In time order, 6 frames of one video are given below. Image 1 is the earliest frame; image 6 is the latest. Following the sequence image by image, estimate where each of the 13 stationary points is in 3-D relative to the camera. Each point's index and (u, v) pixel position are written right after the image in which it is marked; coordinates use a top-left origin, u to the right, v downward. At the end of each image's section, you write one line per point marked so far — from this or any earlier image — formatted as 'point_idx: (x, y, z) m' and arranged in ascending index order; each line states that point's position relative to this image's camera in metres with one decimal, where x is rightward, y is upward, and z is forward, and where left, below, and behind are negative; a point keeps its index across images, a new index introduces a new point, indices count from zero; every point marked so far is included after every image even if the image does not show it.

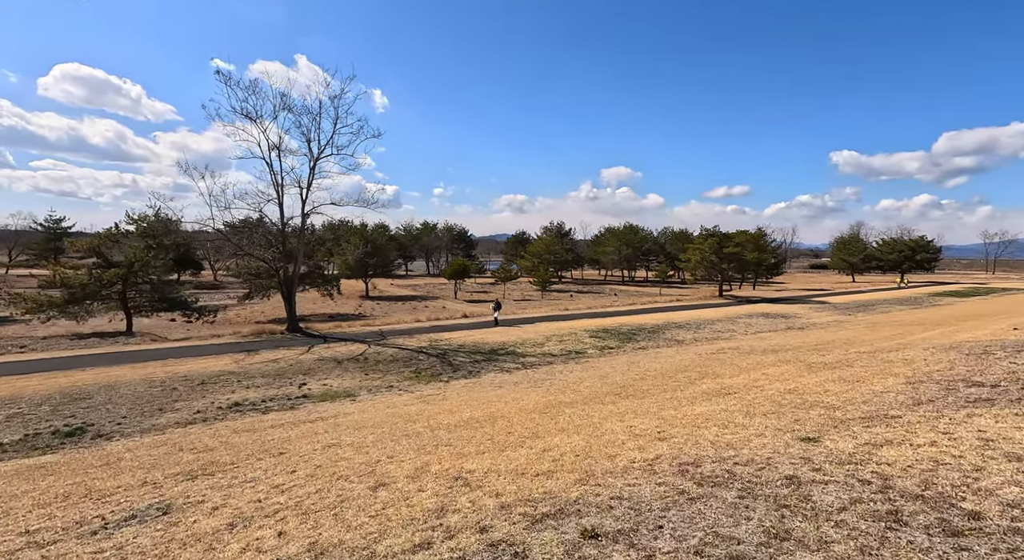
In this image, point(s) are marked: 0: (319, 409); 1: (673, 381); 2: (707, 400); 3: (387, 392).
0: (-4.3, -2.9, +12.1) m
1: (+3.3, -2.1, +11.0) m
2: (+3.0, -1.9, +8.3) m
3: (-3.3, -3.0, +14.3) m
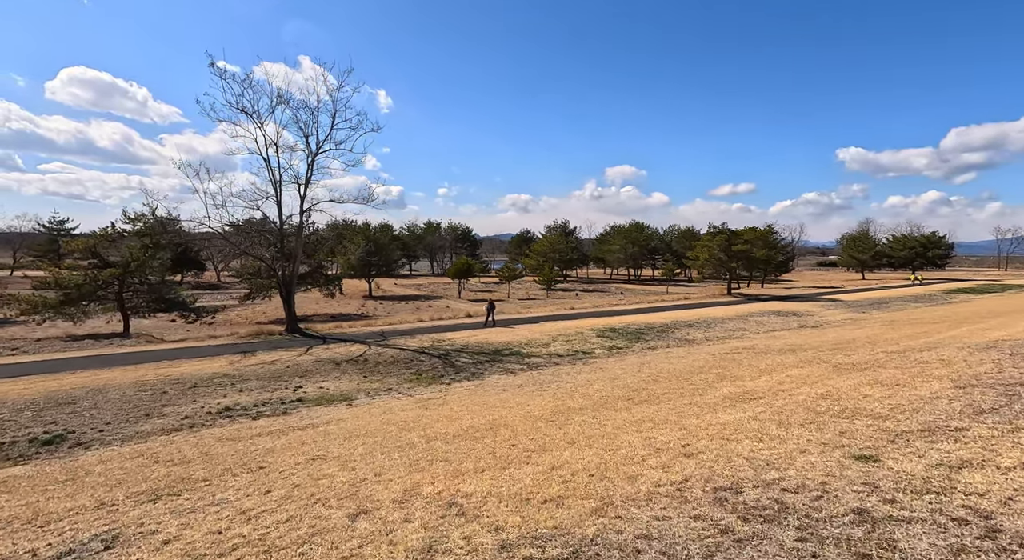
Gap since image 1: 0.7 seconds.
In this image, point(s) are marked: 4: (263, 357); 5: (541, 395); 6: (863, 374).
0: (-4.2, -2.9, +11.4) m
1: (+3.4, -2.0, +10.2) m
2: (+3.1, -1.8, +7.6) m
3: (-3.2, -2.9, +13.6) m
4: (-9.0, -2.8, +19.6) m
5: (+0.6, -2.3, +10.9) m
6: (+6.1, -1.6, +9.3) m
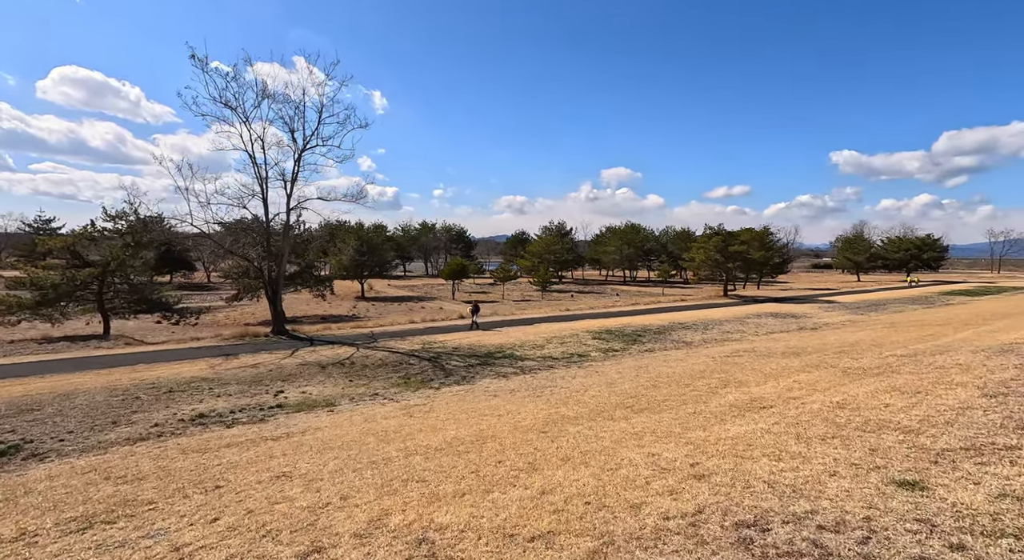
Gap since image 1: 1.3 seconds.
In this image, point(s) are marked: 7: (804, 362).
0: (-4.4, -2.9, +10.7) m
1: (+3.2, -2.0, +9.6) m
2: (+2.9, -1.8, +6.9) m
3: (-3.4, -2.9, +12.9) m
4: (-9.3, -2.8, +18.8) m
5: (+0.4, -2.3, +10.2) m
6: (+5.9, -1.6, +8.7) m
7: (+6.7, -1.9, +12.5) m
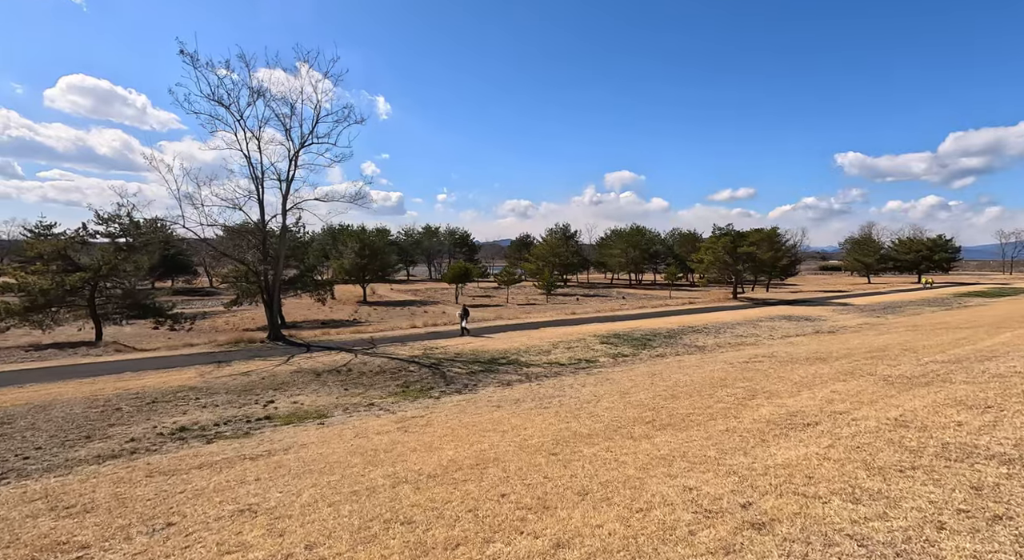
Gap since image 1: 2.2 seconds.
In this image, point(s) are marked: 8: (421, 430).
0: (-4.3, -2.9, +9.8) m
1: (+3.3, -2.0, +8.6) m
2: (+3.0, -1.7, +6.0) m
3: (-3.3, -3.0, +12.0) m
4: (-9.1, -2.9, +18.0) m
5: (+0.5, -2.3, +9.3) m
6: (+6.0, -1.6, +7.7) m
7: (+6.9, -1.9, +11.5) m
8: (-1.5, -2.5, +9.0) m
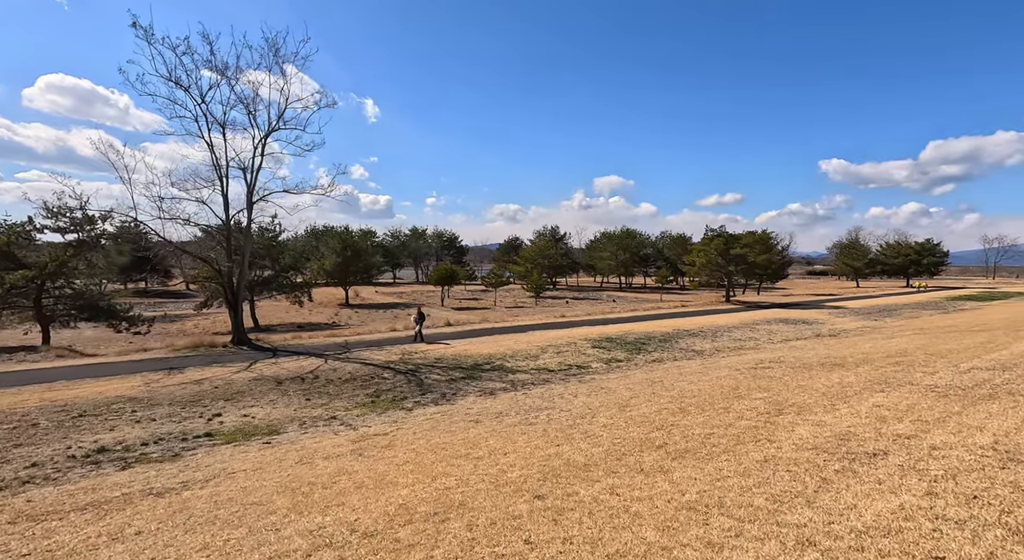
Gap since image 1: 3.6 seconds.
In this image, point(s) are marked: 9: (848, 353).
0: (-4.6, -2.8, +8.1) m
1: (+3.0, -1.8, +7.1) m
2: (+2.8, -1.6, +4.4) m
3: (-3.6, -2.9, +10.3) m
4: (-9.6, -2.8, +16.1) m
5: (+0.2, -2.2, +7.7) m
6: (+5.7, -1.4, +6.3) m
7: (+6.5, -1.8, +10.0) m
8: (-1.8, -2.4, +7.4) m
9: (+9.7, -2.1, +15.5) m
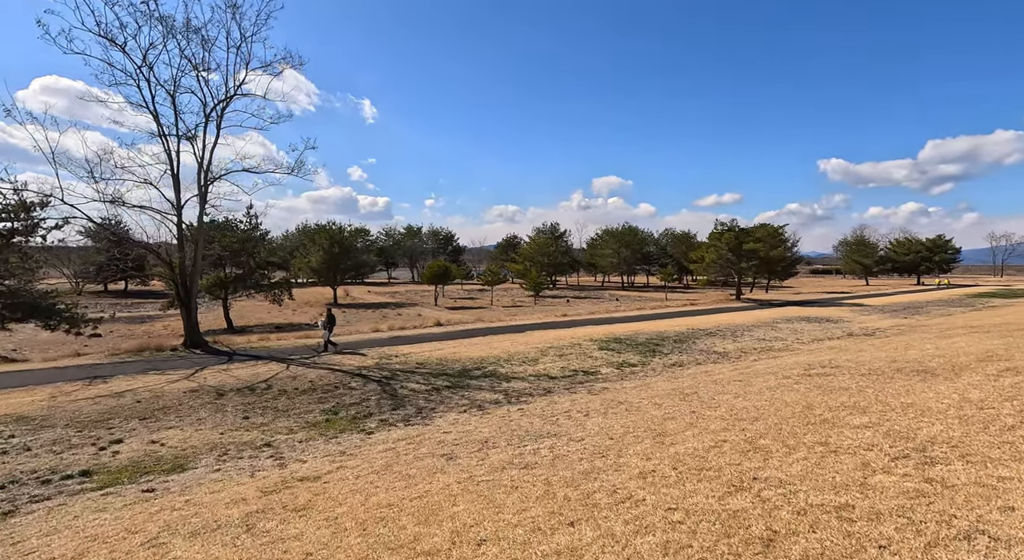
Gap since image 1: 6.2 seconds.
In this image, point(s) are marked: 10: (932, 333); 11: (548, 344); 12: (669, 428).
0: (-4.8, -2.5, +5.2) m
1: (+2.9, -1.5, +4.2) m
2: (+2.6, -1.3, +1.6) m
3: (-3.8, -2.6, +7.4) m
4: (-9.8, -2.6, +13.3) m
5: (+0.1, -1.9, +4.8) m
6: (+5.6, -1.1, +3.4) m
7: (+6.4, -1.5, +7.2) m
8: (-2.0, -2.1, +4.5) m
9: (+9.5, -1.8, +12.6) m
10: (+15.5, -1.9, +19.8) m
11: (+1.2, -2.1, +17.8) m
12: (+2.0, -1.9, +7.0) m
